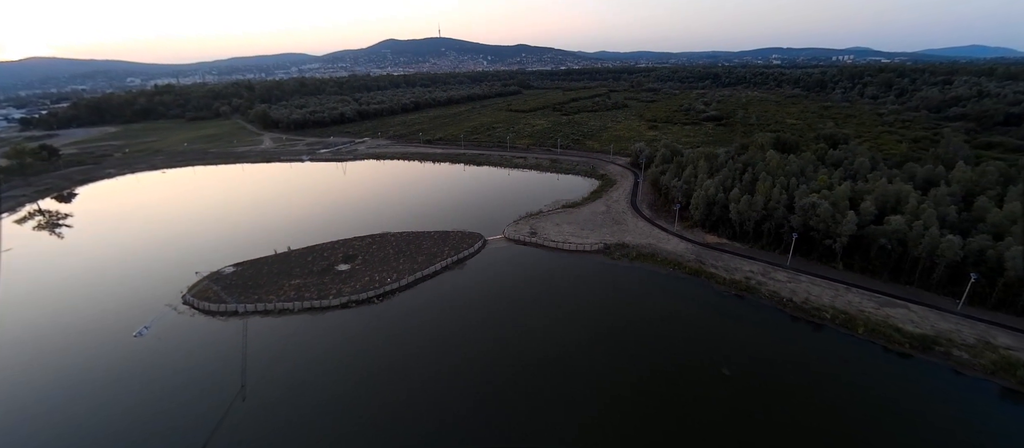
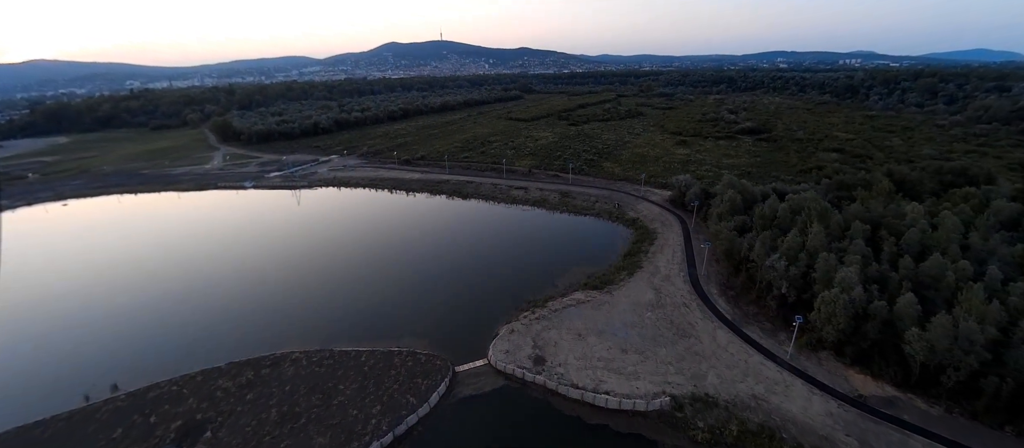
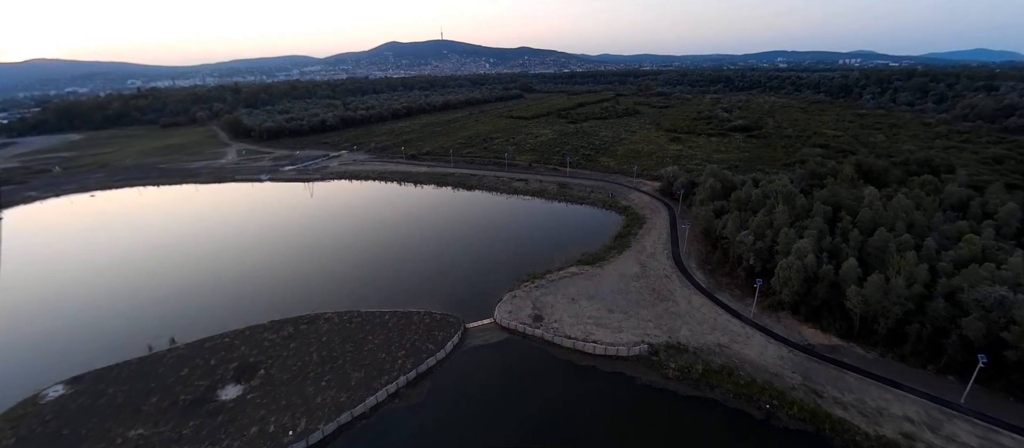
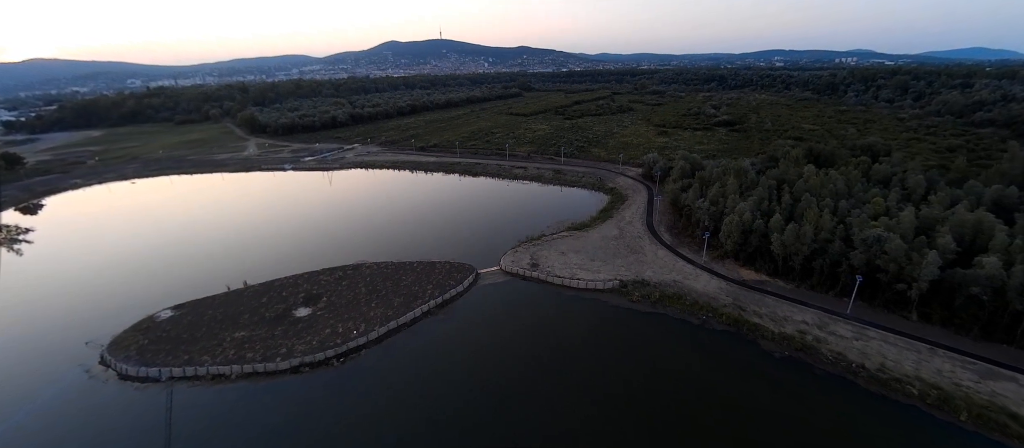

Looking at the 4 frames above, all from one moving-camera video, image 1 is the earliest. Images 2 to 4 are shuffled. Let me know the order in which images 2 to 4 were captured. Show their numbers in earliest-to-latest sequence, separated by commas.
4, 3, 2
